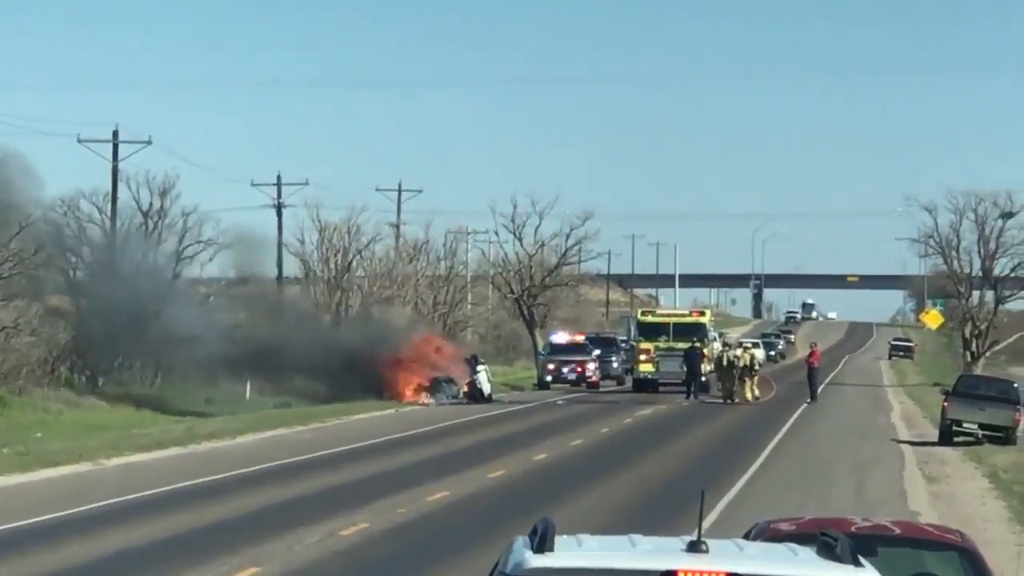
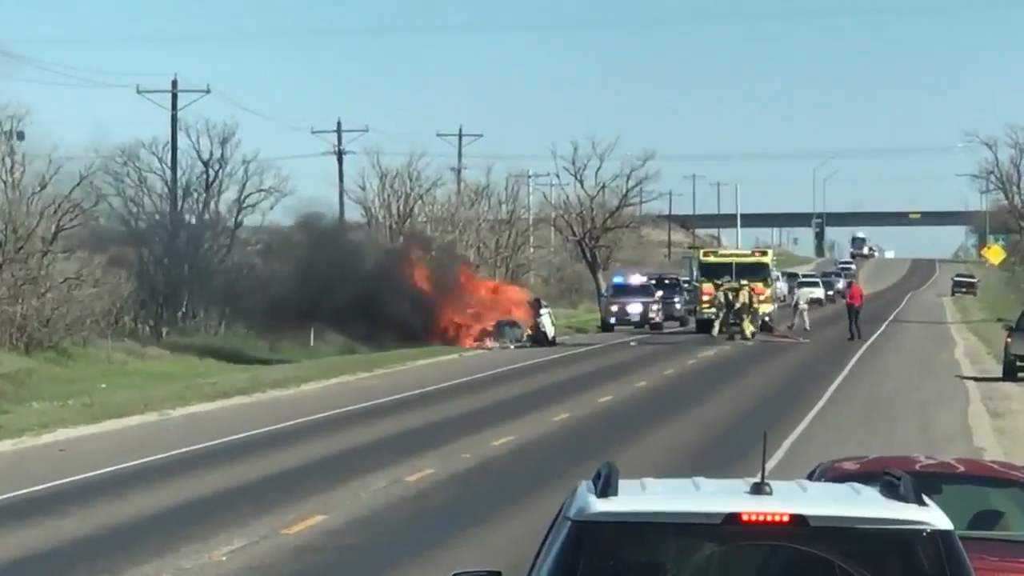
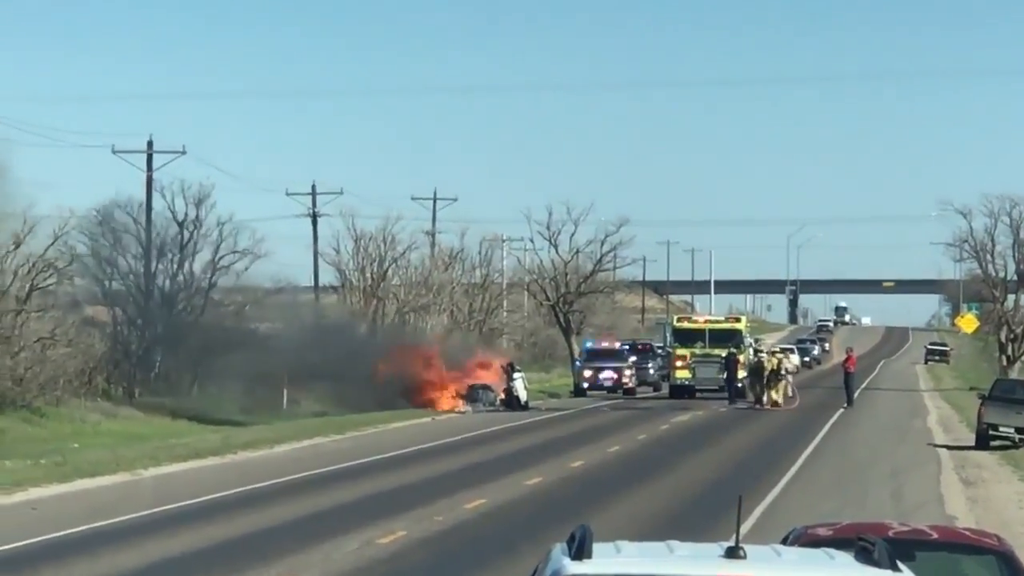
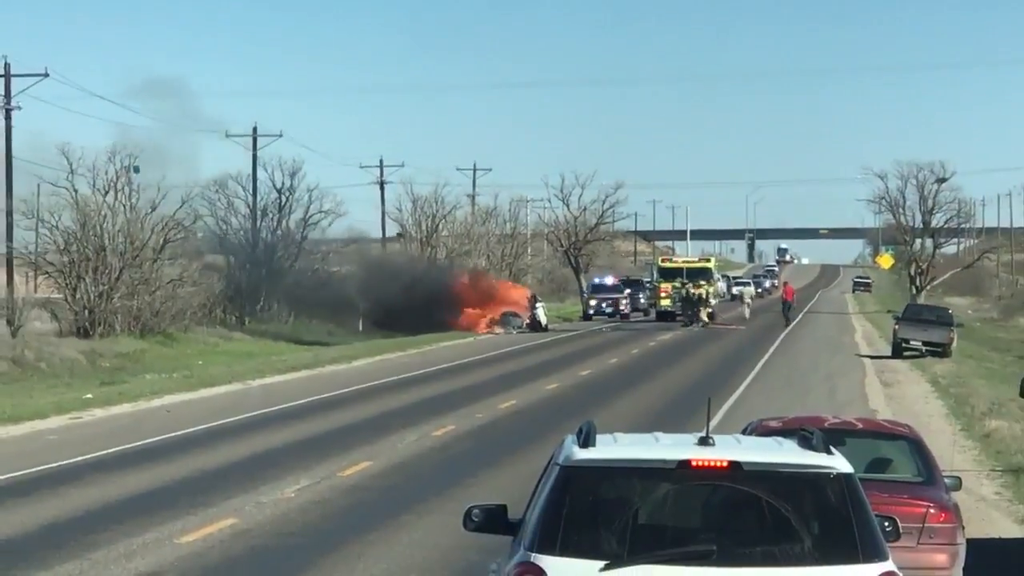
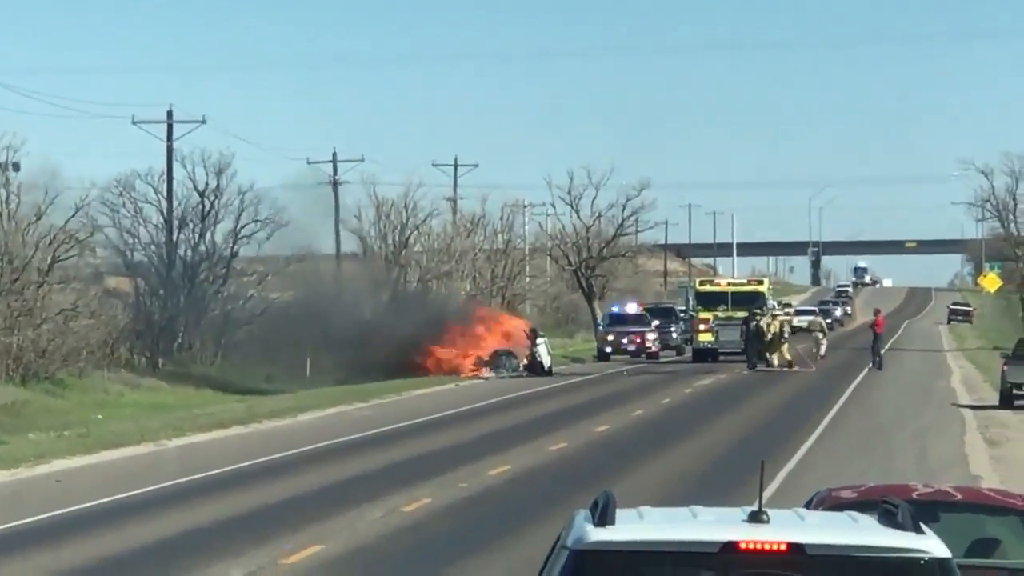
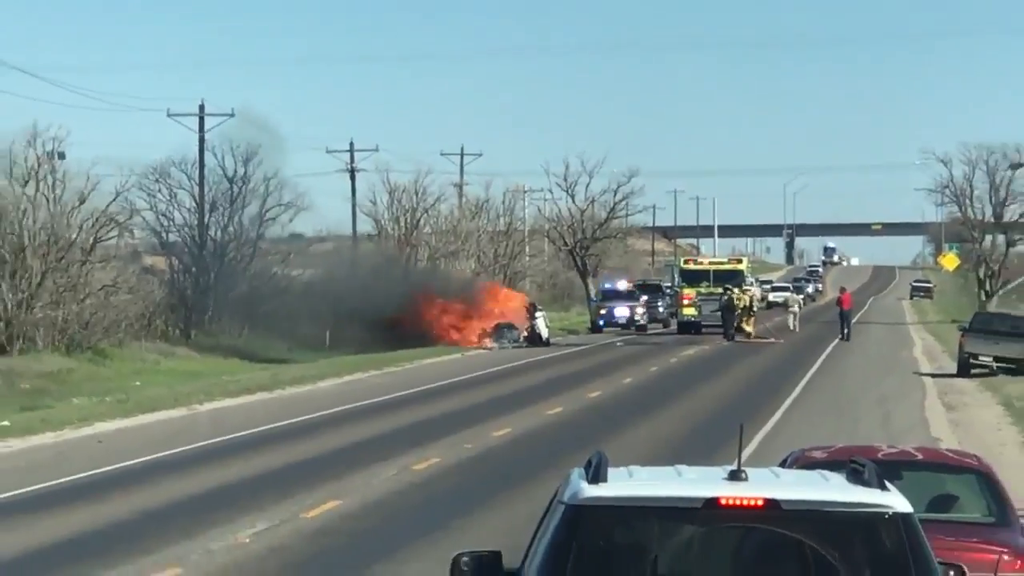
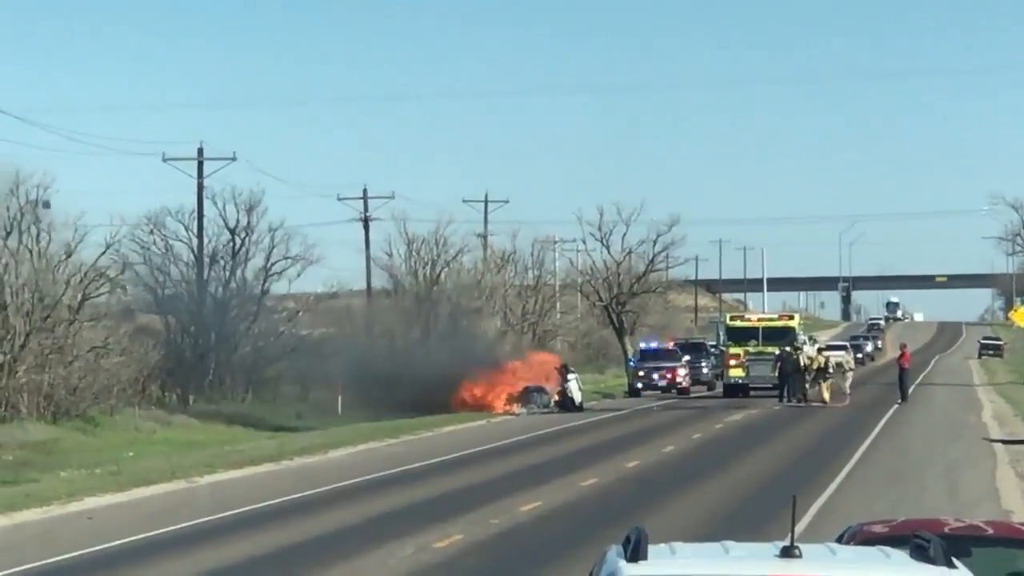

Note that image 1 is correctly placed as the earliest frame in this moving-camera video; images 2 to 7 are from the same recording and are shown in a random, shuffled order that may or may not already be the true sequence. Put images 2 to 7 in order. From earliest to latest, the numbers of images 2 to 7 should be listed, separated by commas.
3, 7, 5, 6, 4, 2
